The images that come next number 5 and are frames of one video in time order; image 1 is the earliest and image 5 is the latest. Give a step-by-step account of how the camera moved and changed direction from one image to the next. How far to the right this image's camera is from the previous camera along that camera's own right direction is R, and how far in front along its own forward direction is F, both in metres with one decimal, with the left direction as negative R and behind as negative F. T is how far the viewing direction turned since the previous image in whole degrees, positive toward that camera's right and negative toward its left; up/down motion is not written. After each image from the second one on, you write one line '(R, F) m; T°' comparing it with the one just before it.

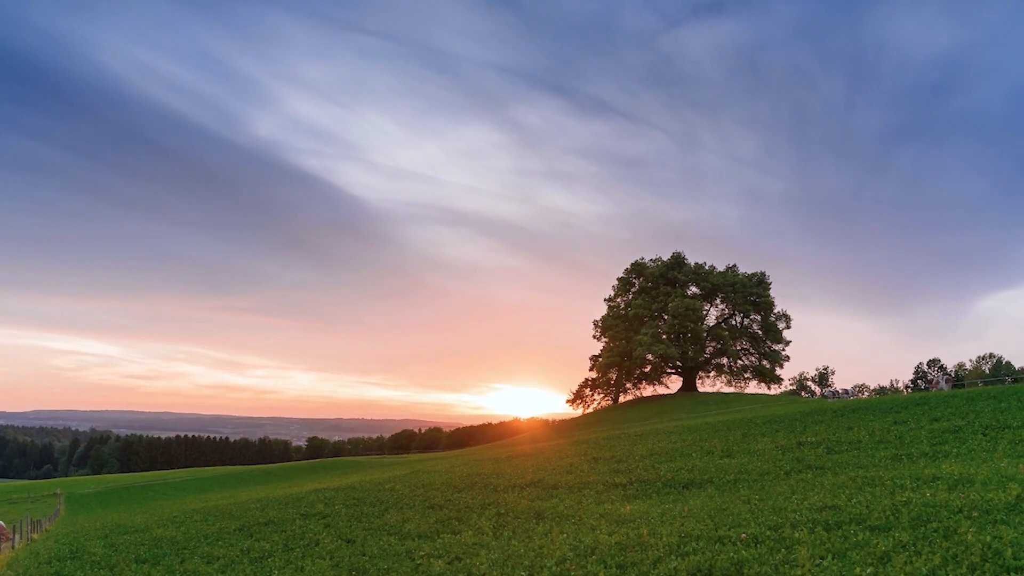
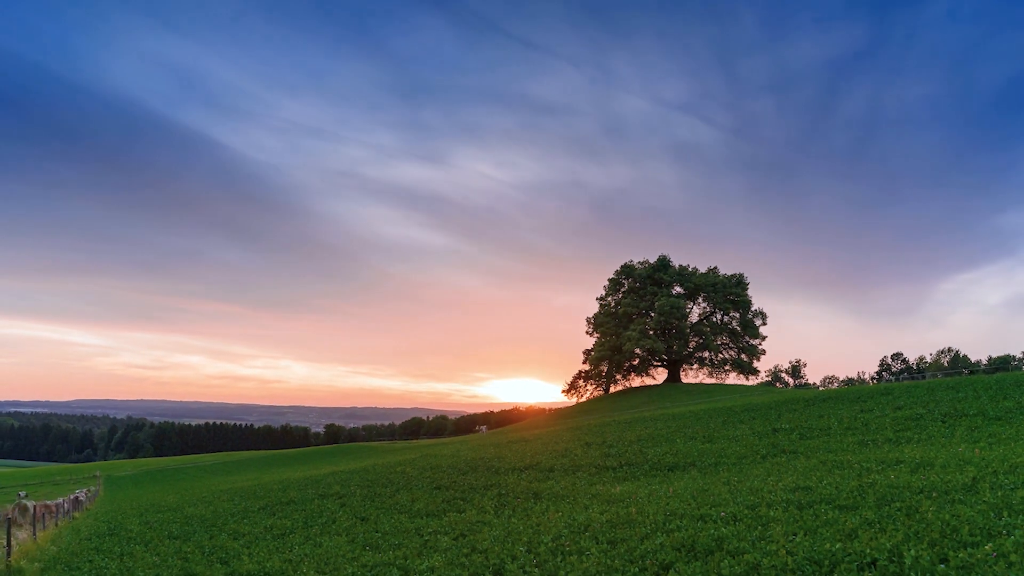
(+0.1, -1.6) m; 0°
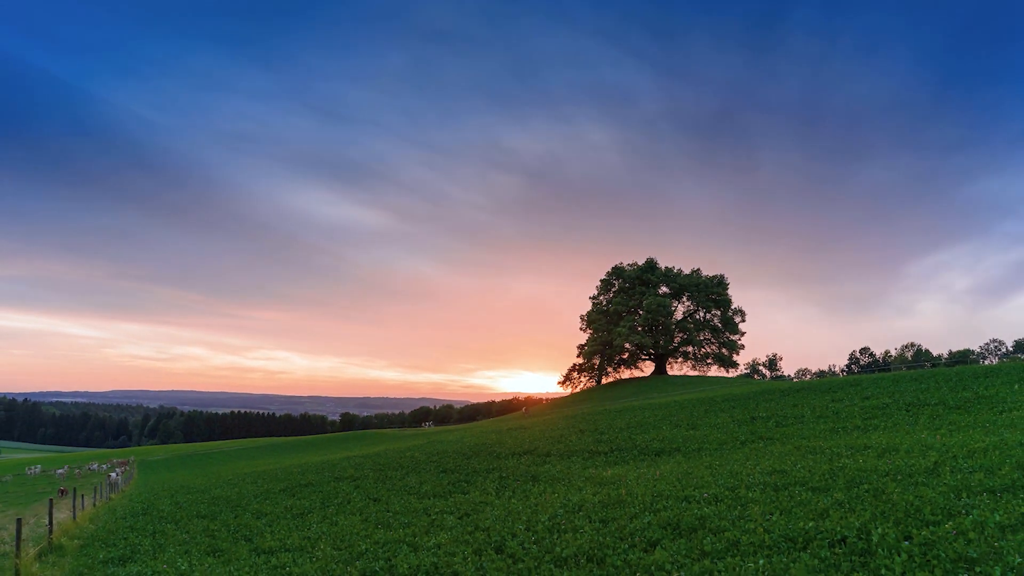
(+0.1, -1.6) m; 0°
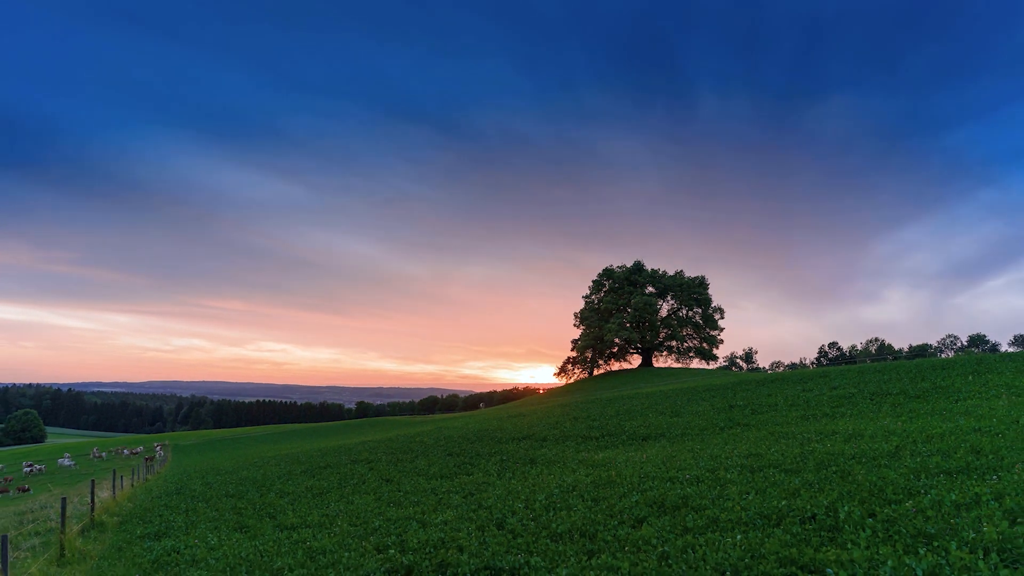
(+0.2, -2.0) m; 0°
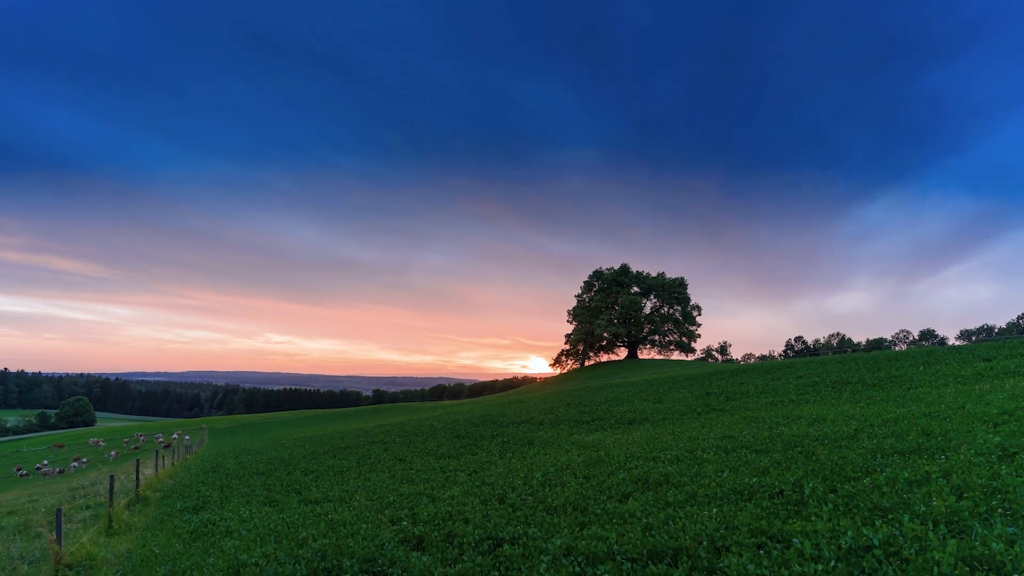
(+0.2, -2.6) m; 0°
